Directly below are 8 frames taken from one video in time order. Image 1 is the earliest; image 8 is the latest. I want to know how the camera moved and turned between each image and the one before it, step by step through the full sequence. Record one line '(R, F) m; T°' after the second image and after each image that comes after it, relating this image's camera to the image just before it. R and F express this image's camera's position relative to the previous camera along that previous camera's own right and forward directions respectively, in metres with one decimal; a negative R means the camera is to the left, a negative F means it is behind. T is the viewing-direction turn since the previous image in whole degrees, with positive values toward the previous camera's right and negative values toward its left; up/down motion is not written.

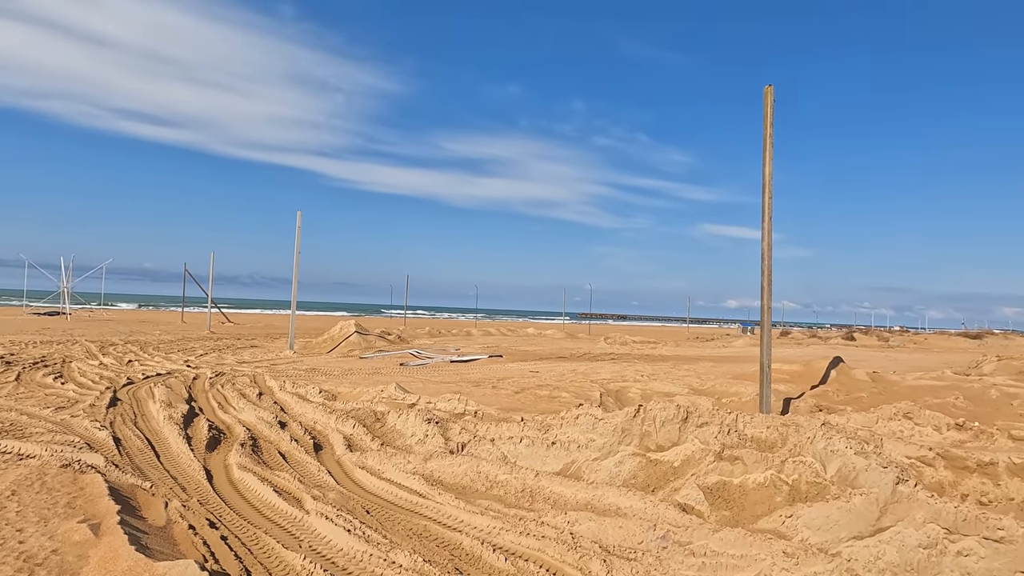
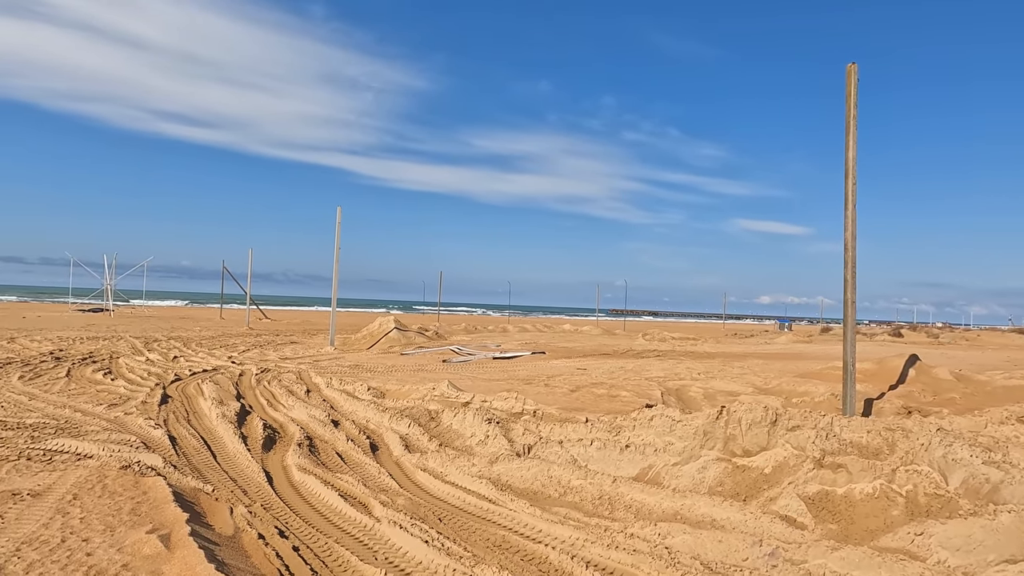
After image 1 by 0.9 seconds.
(-0.4, +0.4) m; -3°
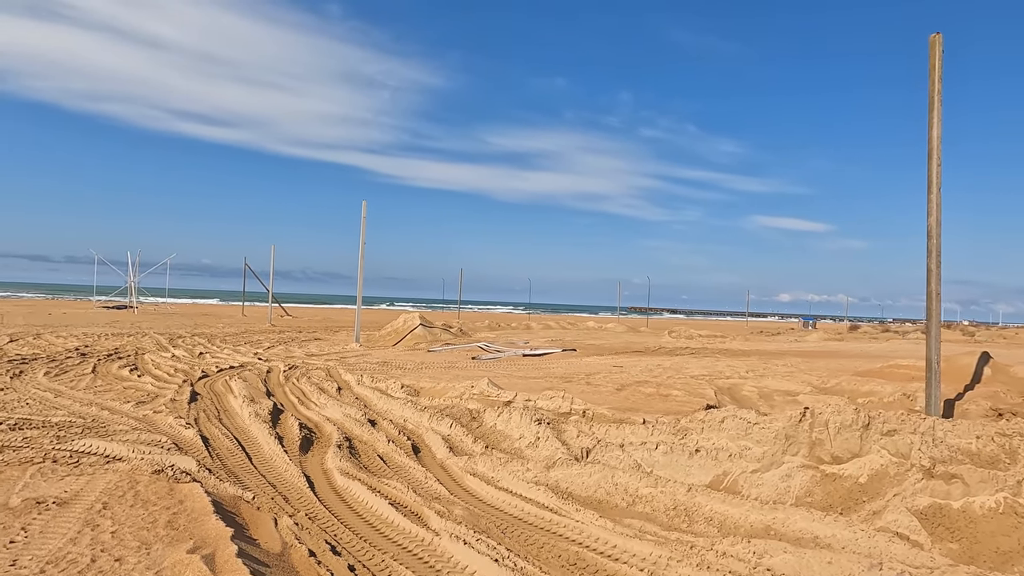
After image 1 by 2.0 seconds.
(-0.4, +0.6) m; -1°
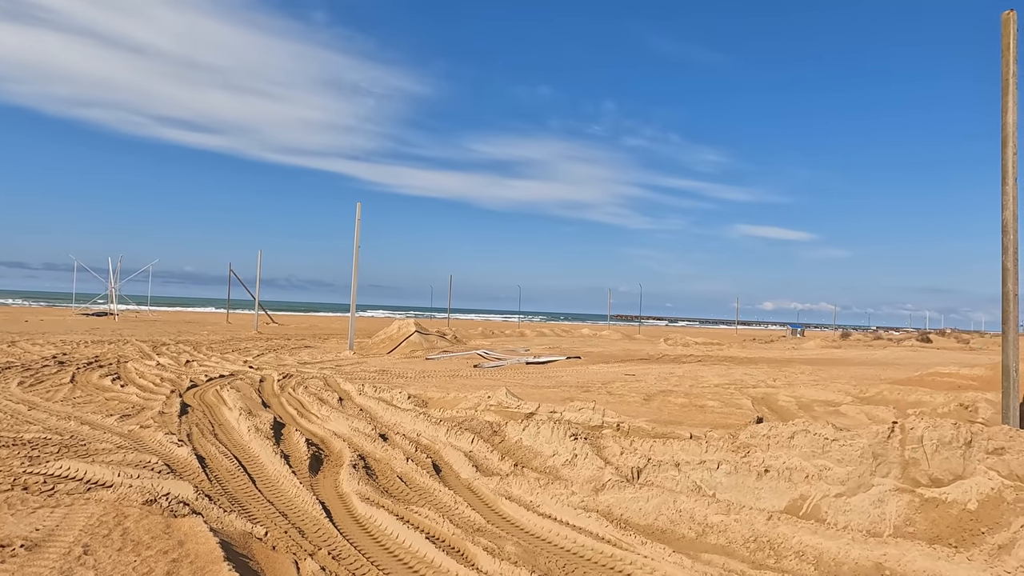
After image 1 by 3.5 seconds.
(-0.5, +0.8) m; +1°
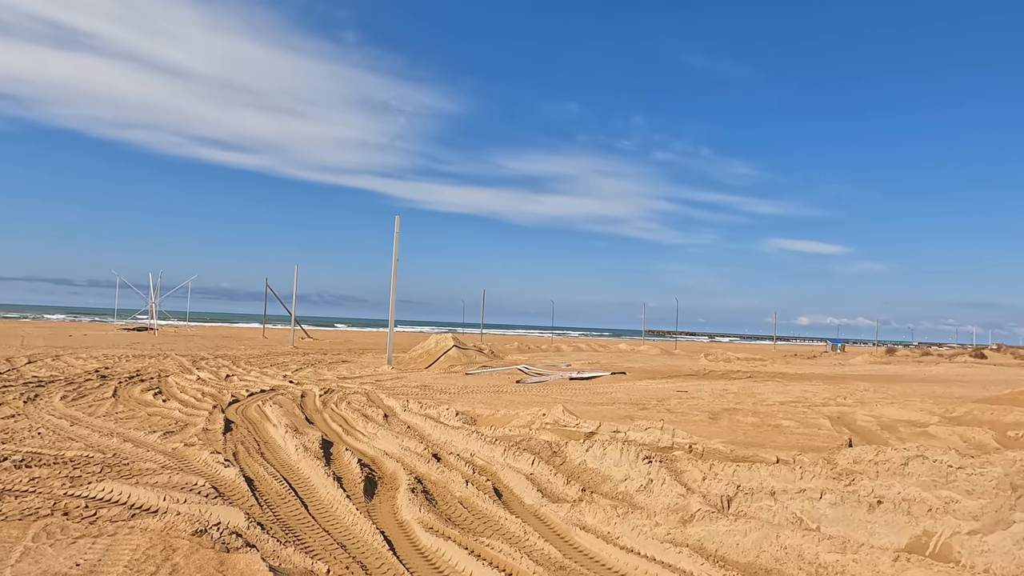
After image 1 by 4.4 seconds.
(-0.4, +0.5) m; -3°
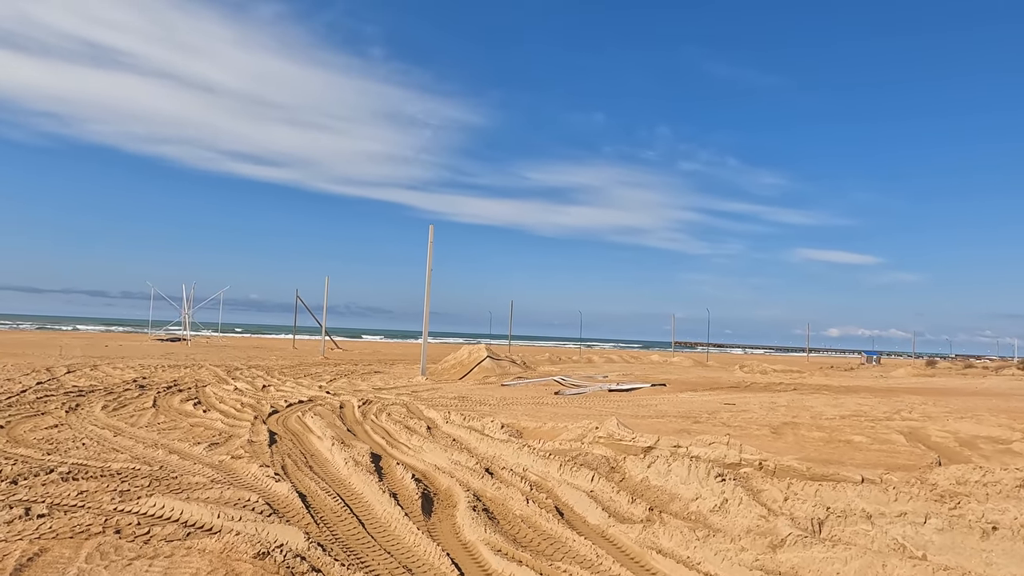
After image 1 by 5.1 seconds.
(-0.4, +0.3) m; -2°
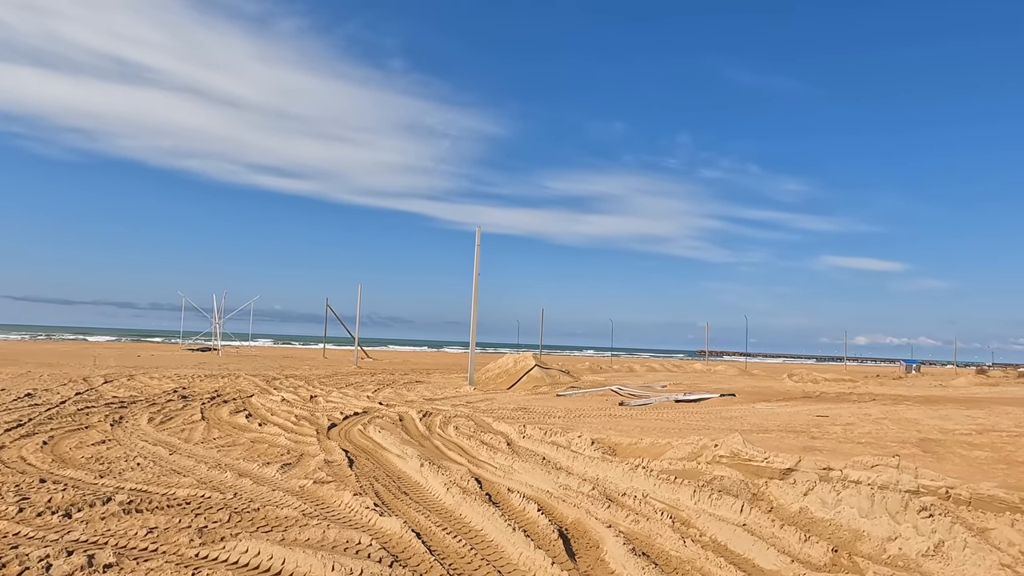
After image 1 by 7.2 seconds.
(-1.0, +1.1) m; -2°
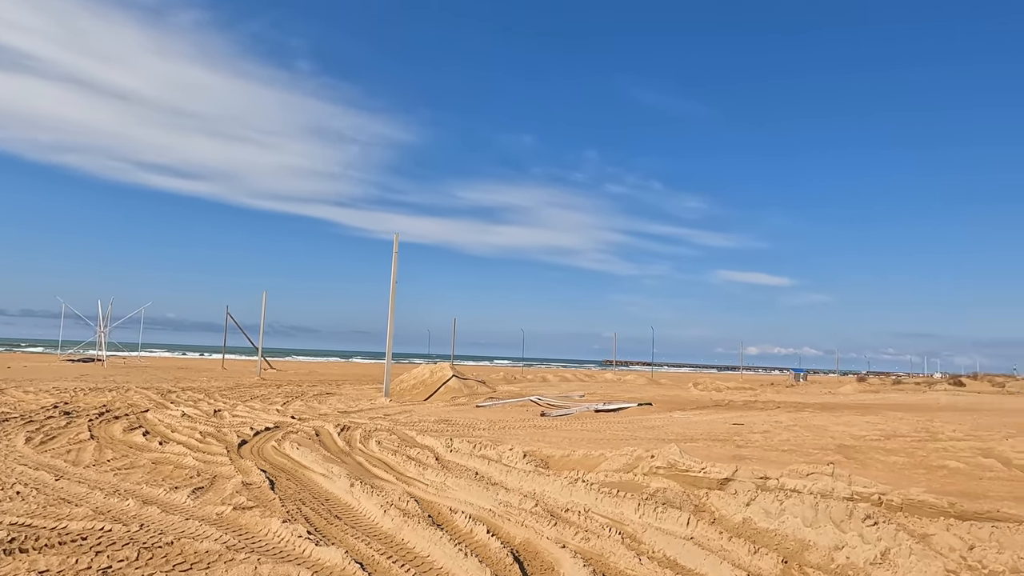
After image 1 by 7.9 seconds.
(-0.3, +0.3) m; +8°
